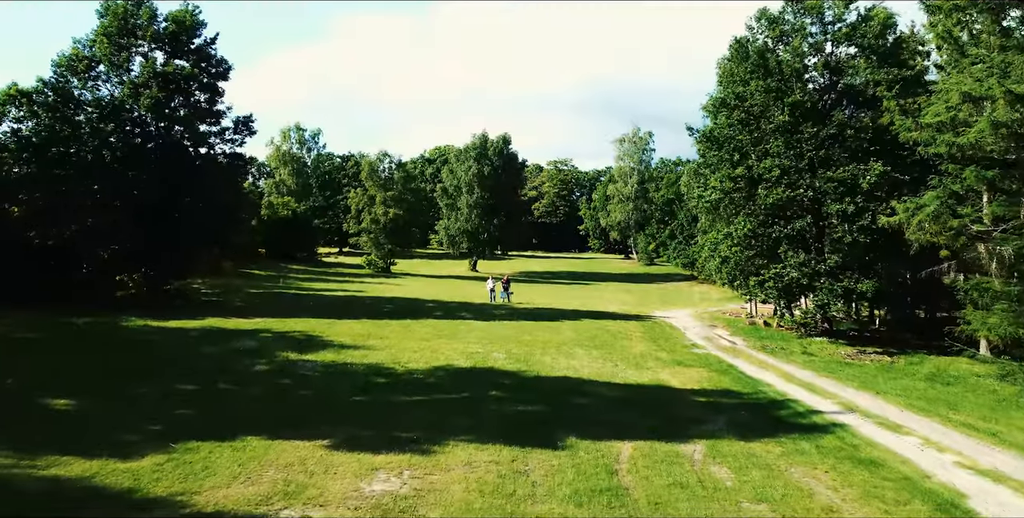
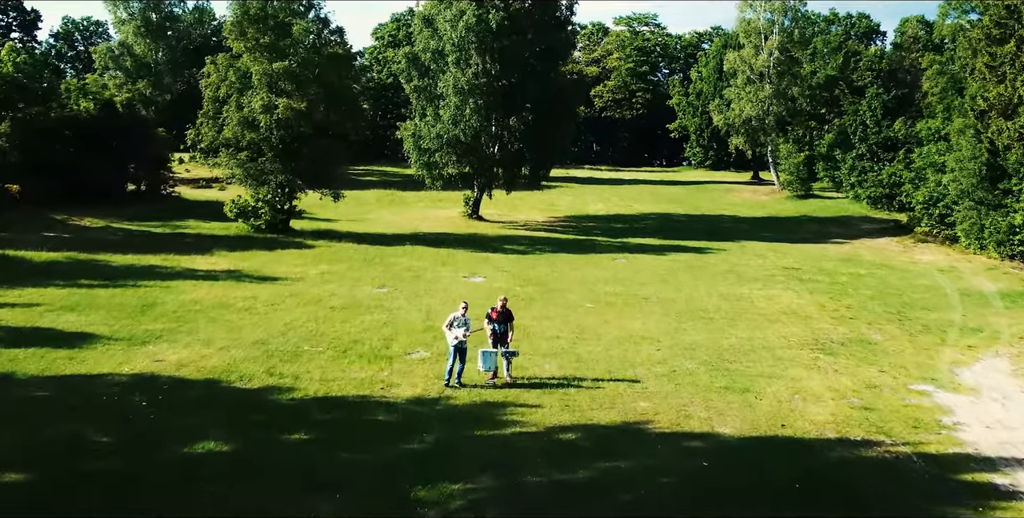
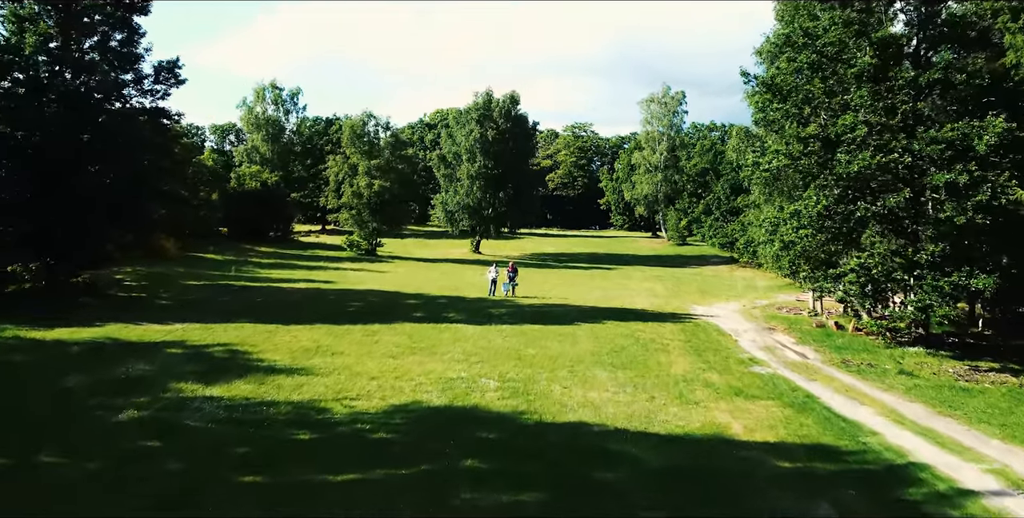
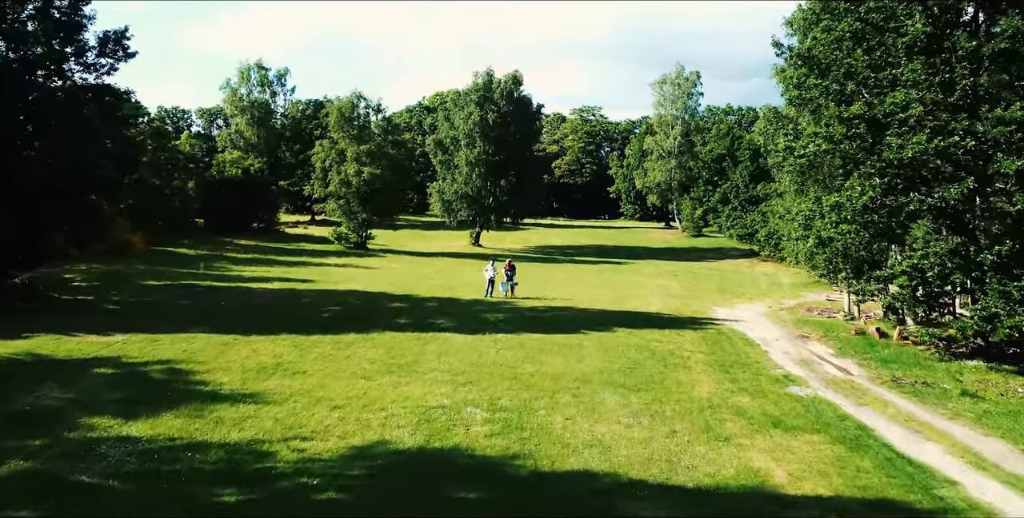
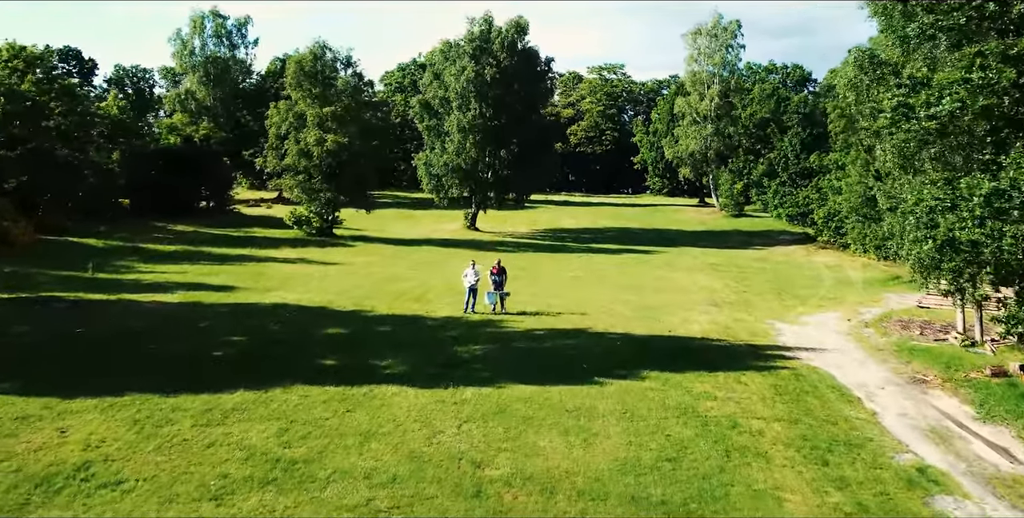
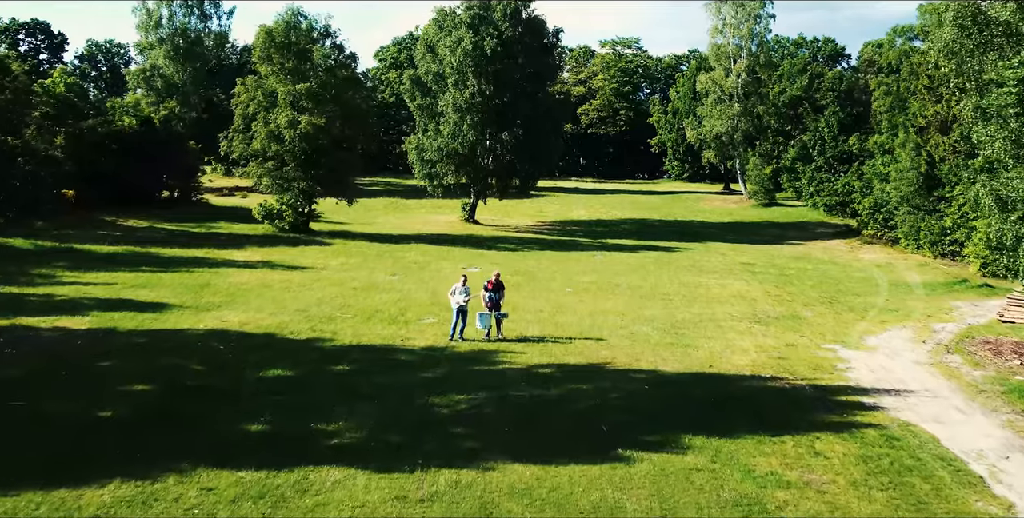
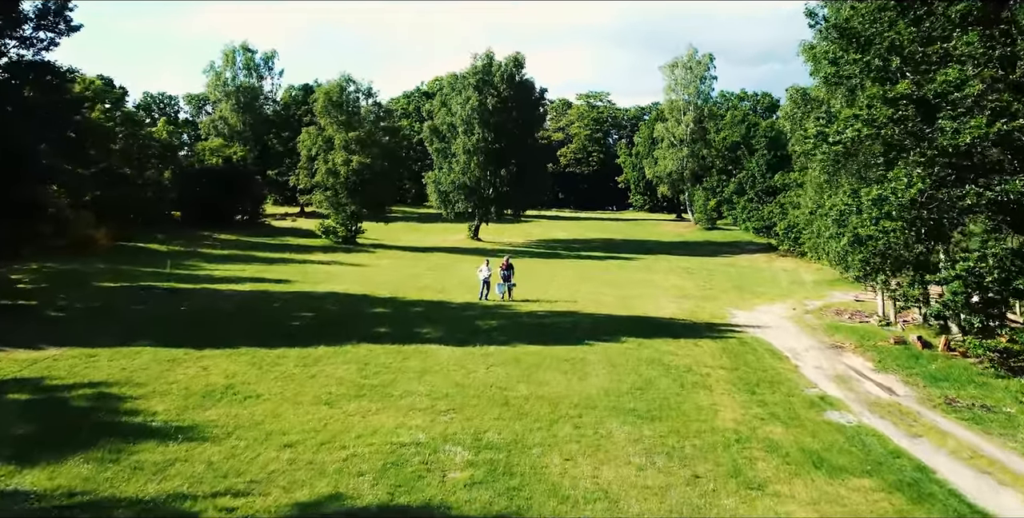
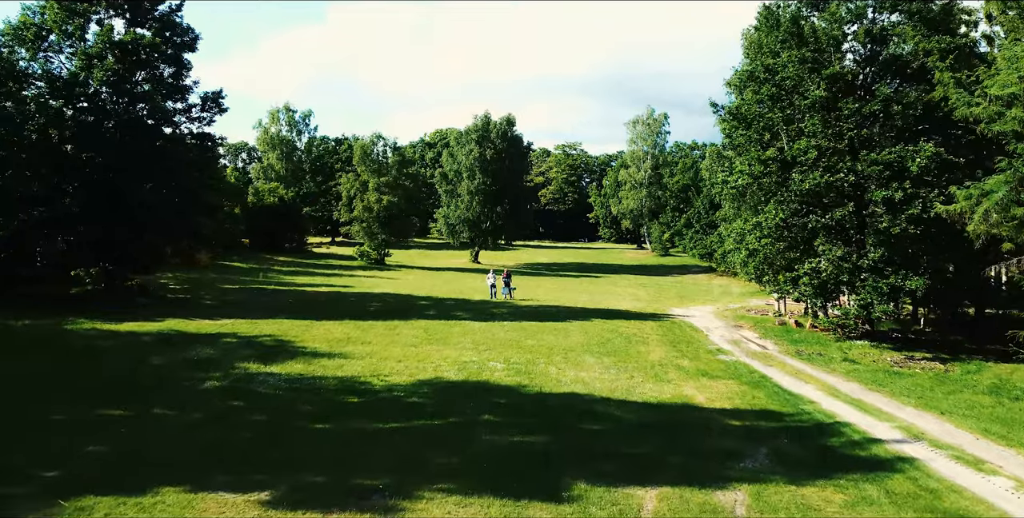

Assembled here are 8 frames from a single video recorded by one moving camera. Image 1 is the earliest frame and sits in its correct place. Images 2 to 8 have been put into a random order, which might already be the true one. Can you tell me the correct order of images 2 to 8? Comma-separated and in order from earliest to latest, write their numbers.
8, 3, 4, 7, 5, 6, 2
